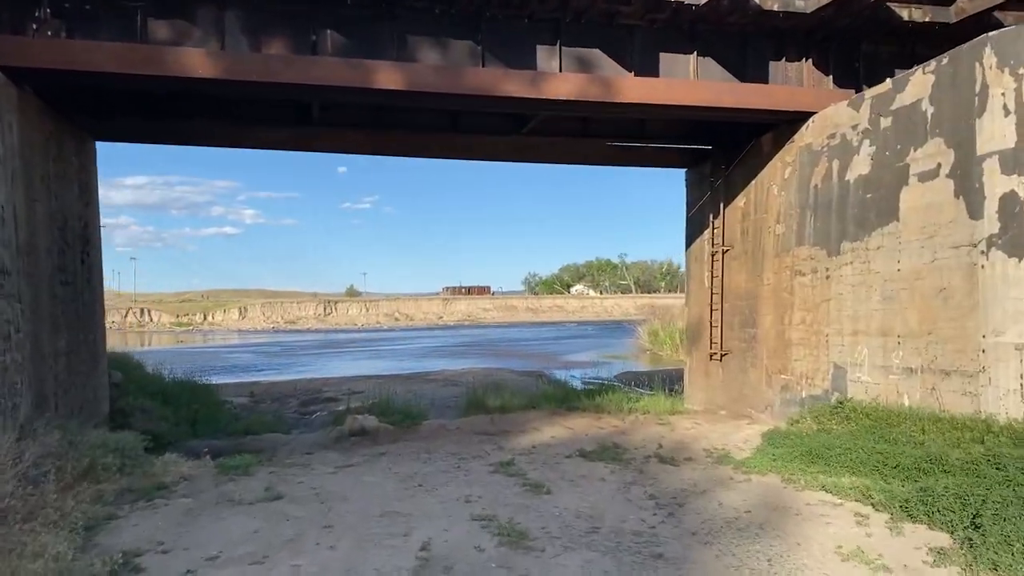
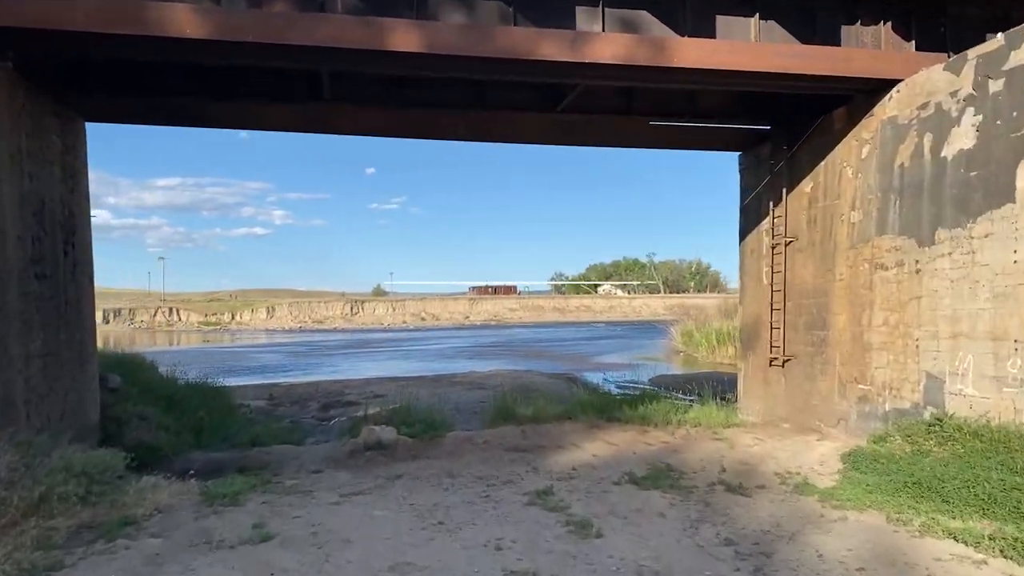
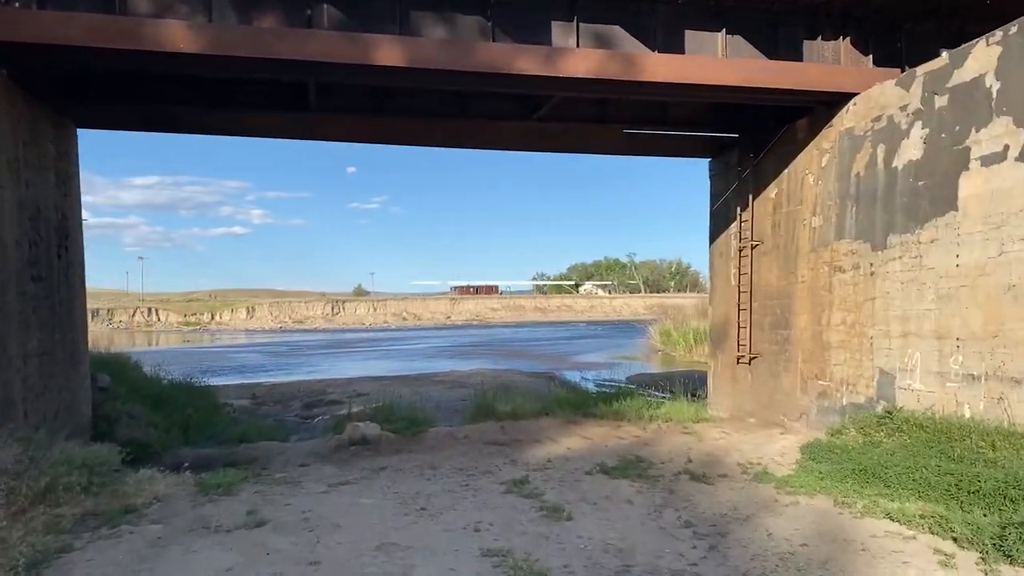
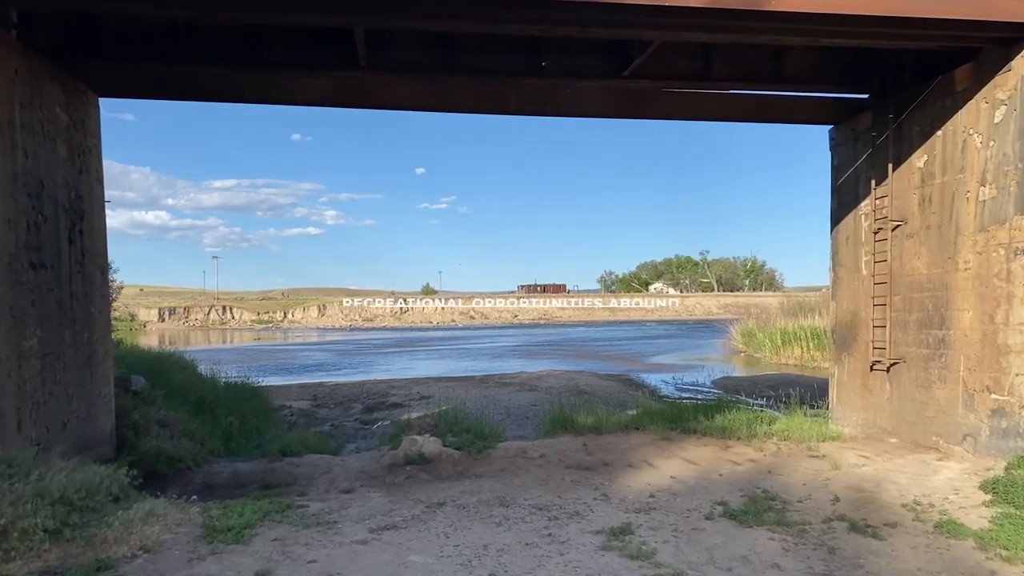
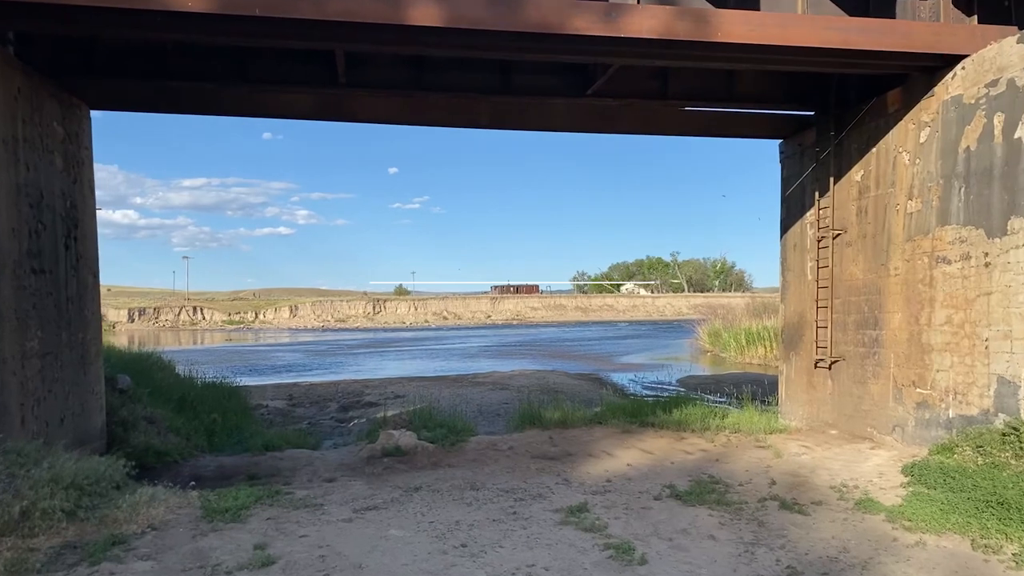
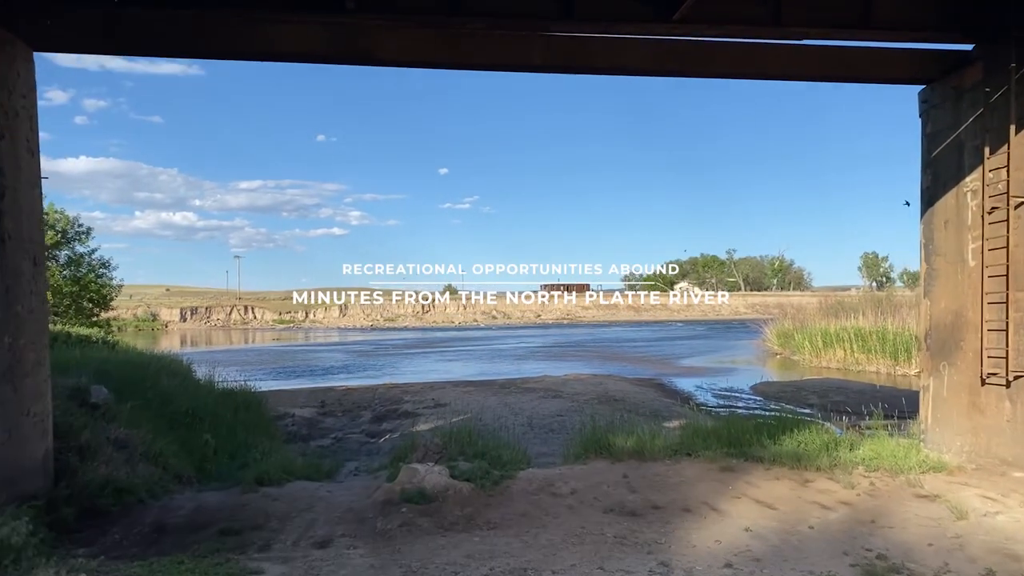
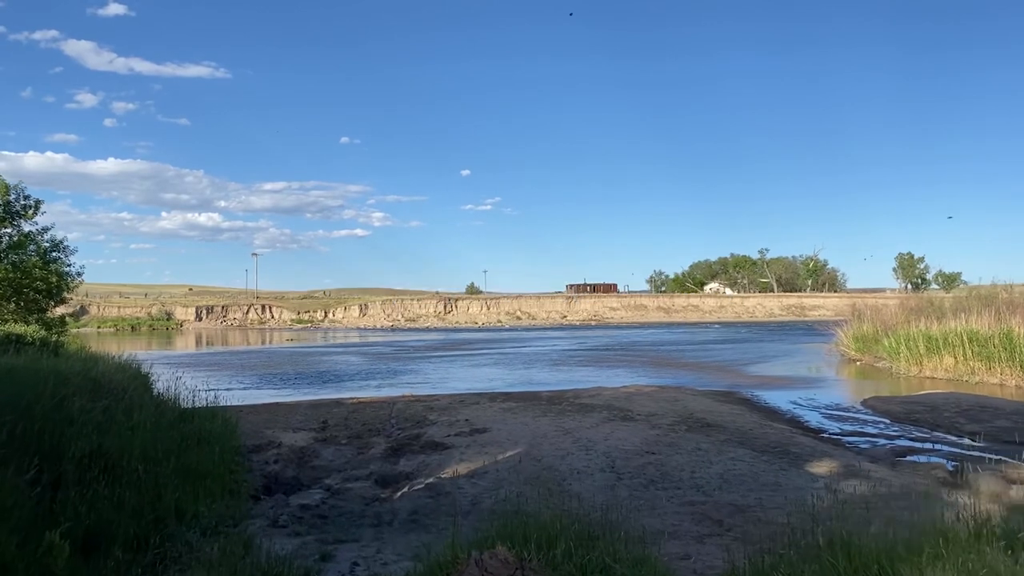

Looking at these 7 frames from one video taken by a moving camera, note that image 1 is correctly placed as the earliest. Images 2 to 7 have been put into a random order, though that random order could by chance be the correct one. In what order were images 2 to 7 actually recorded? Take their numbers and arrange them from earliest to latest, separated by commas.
3, 2, 5, 4, 6, 7
